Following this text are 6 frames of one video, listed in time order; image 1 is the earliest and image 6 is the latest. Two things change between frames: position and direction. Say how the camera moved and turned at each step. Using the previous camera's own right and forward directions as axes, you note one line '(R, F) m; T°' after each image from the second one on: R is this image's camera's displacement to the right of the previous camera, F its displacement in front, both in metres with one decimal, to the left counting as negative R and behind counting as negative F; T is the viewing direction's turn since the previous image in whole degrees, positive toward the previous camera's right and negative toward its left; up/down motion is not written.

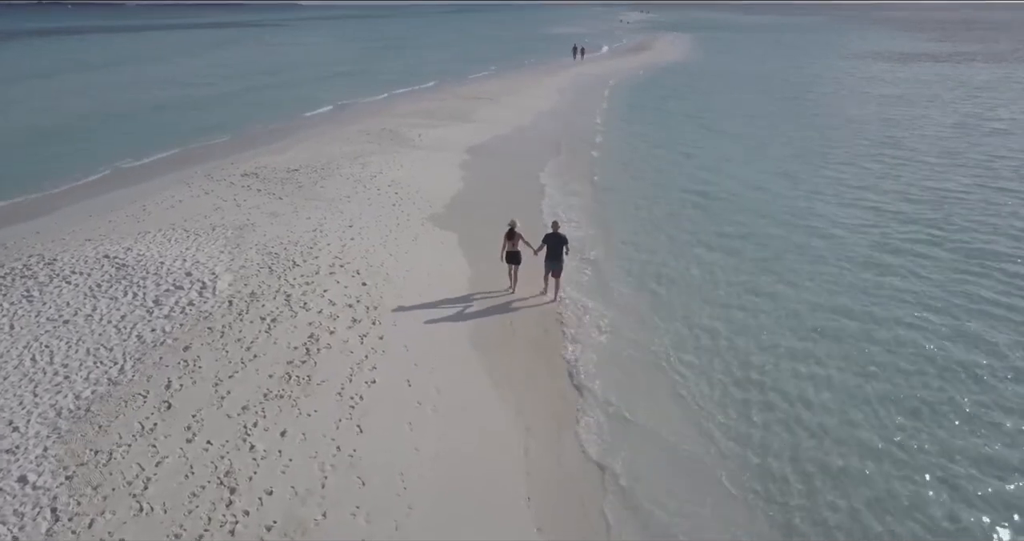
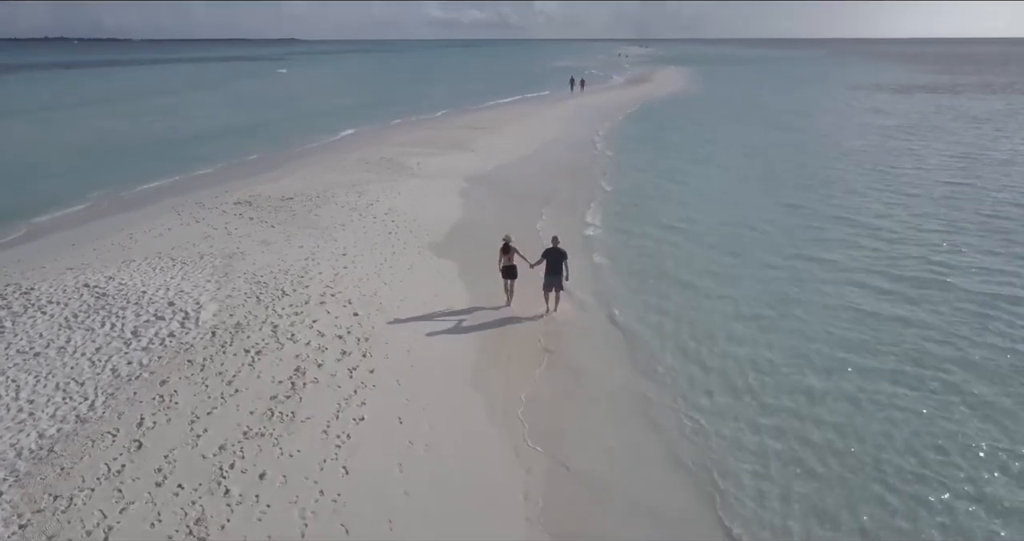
(0.0, +0.3) m; 0°
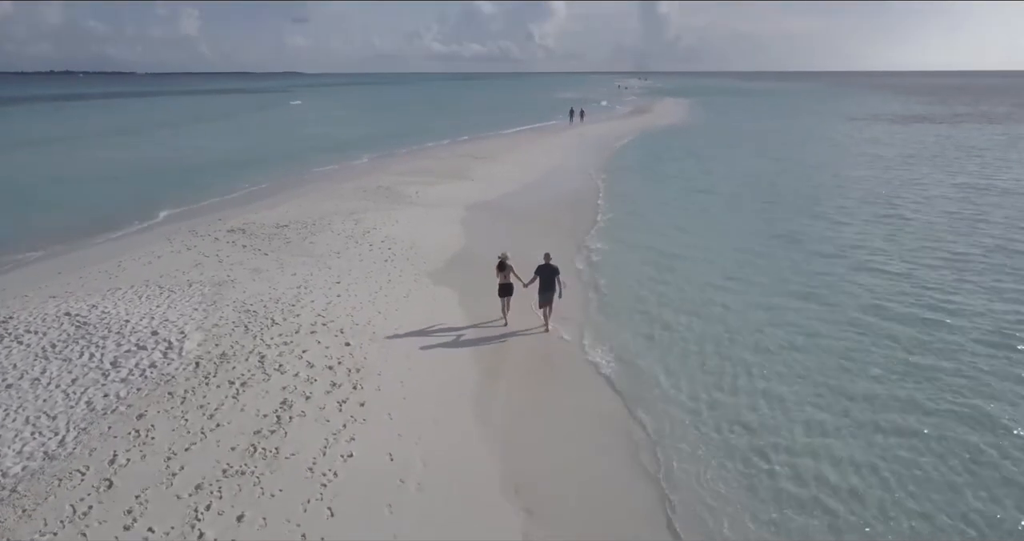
(0.0, +0.3) m; 0°
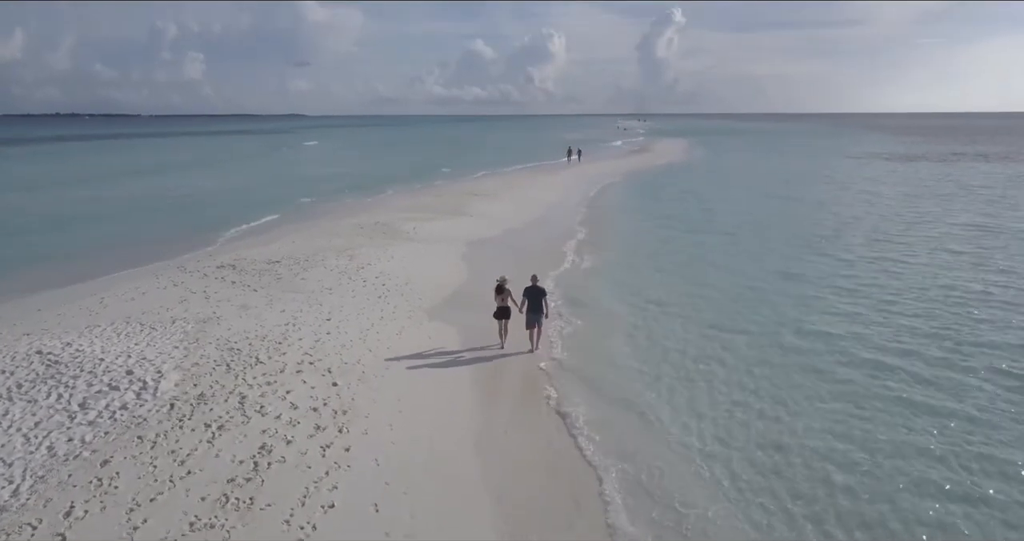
(0.0, +0.4) m; 0°
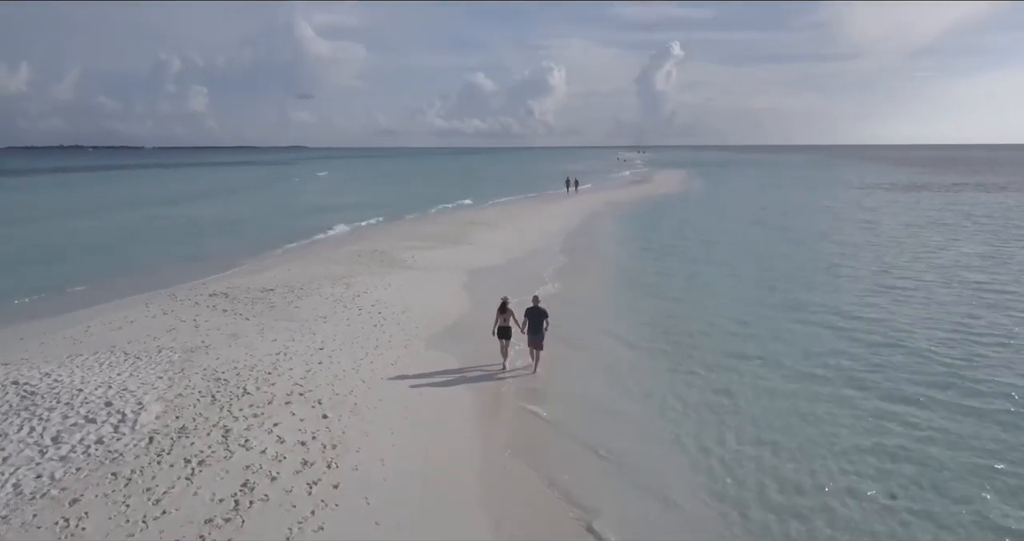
(0.0, +0.3) m; 0°
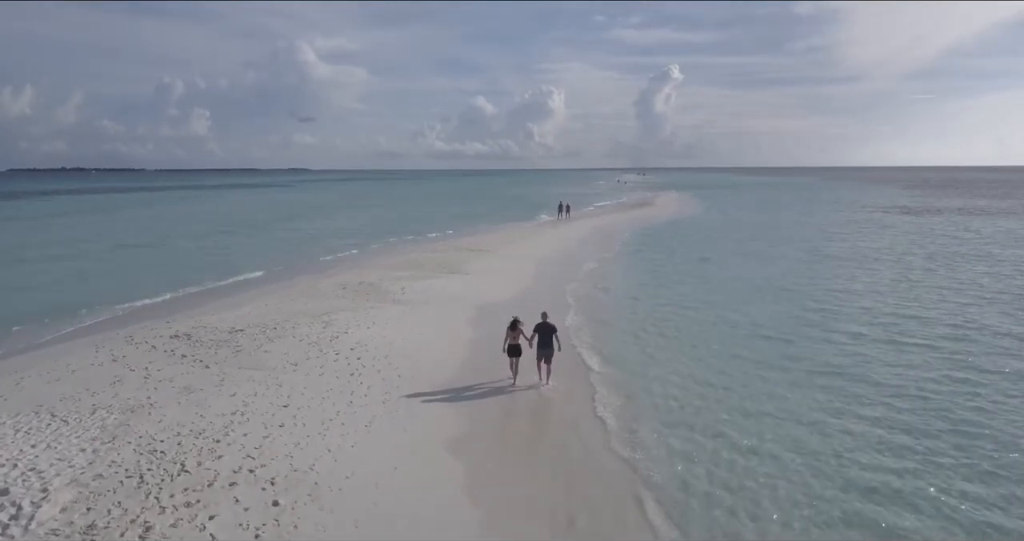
(+0.1, +1.1) m; 0°
